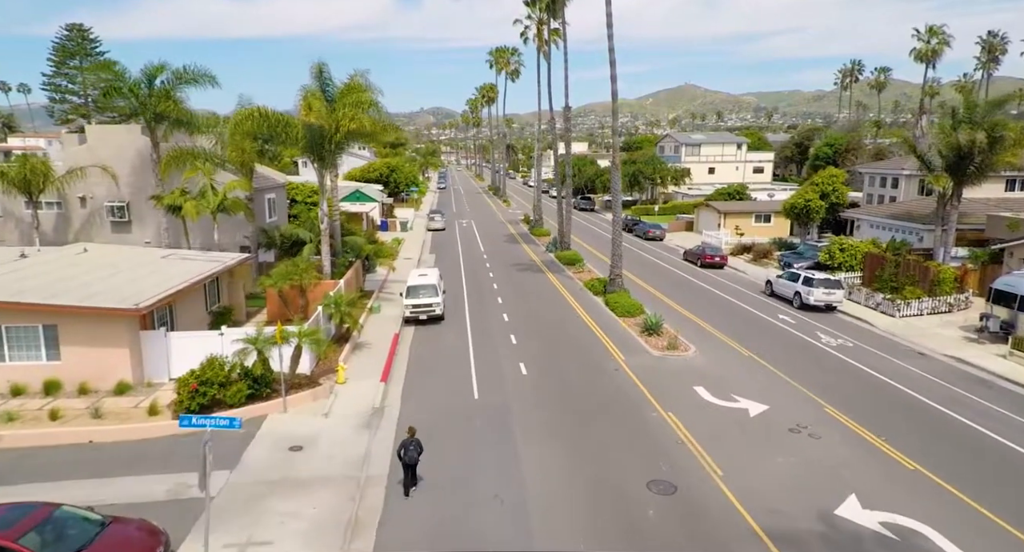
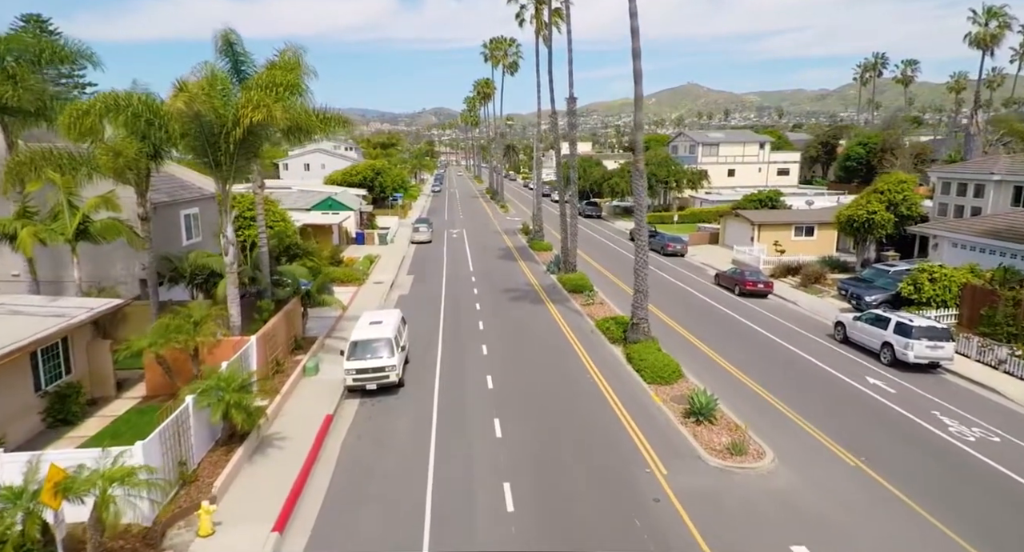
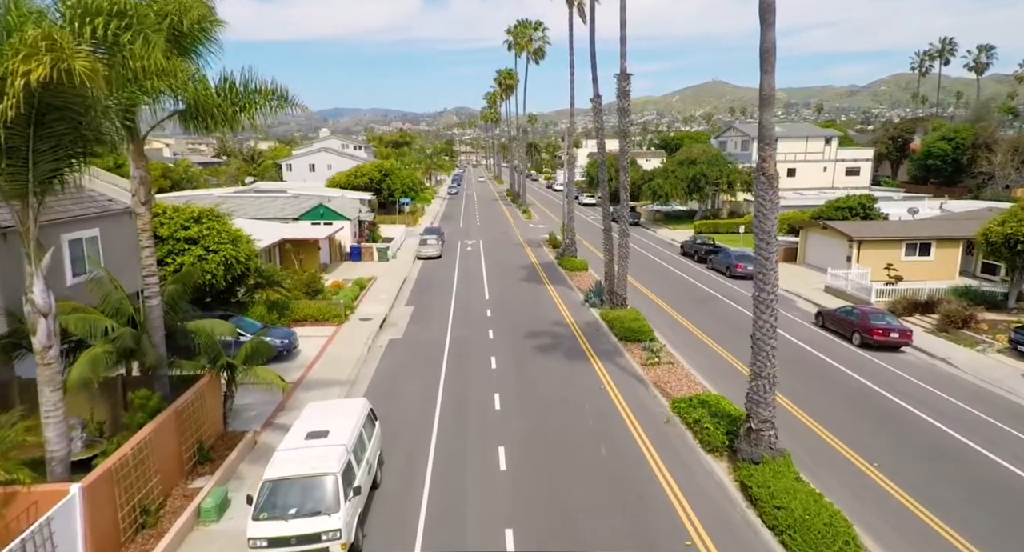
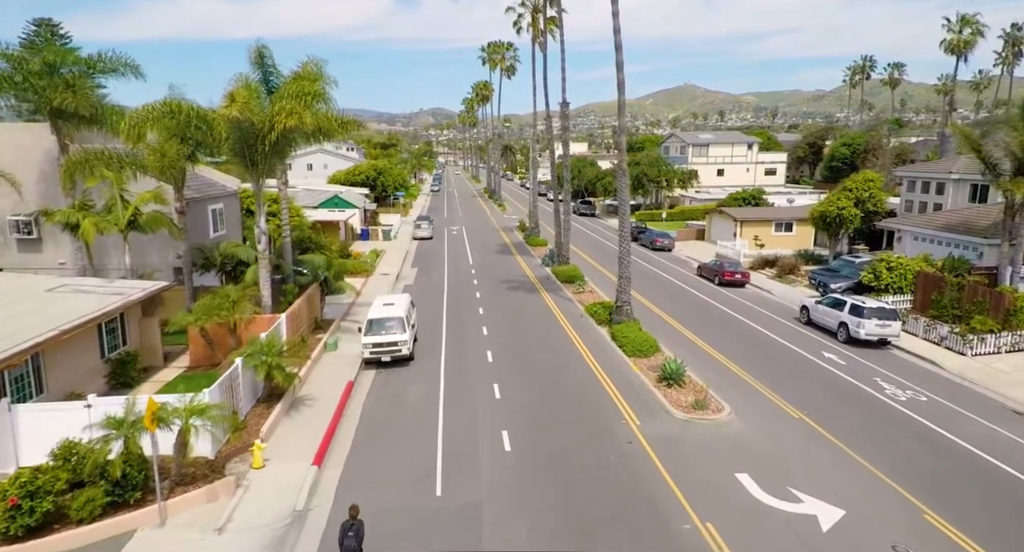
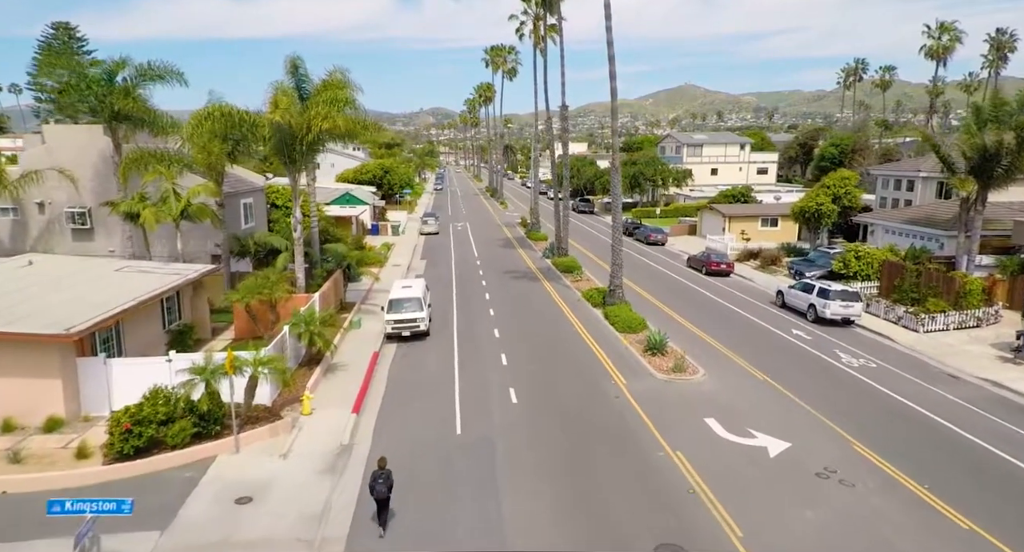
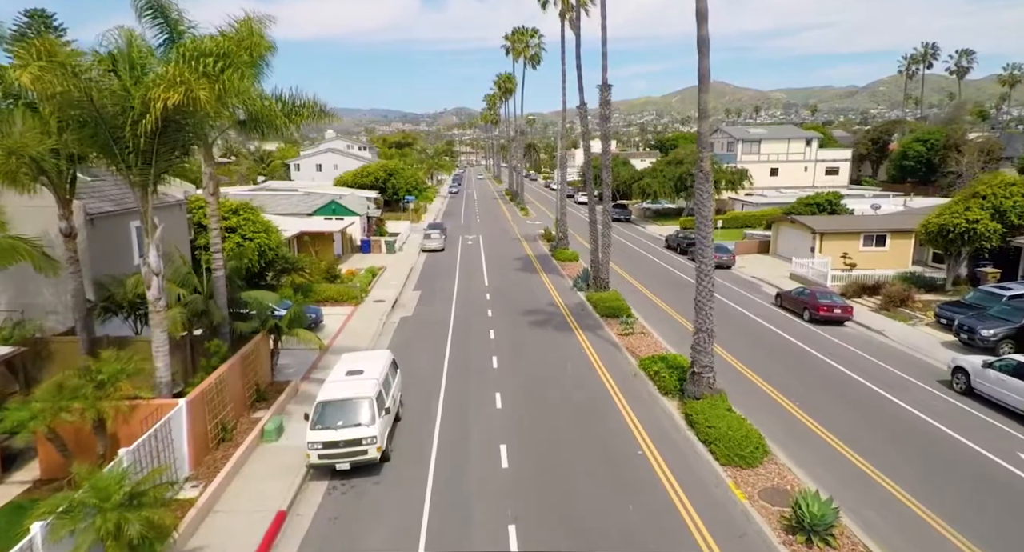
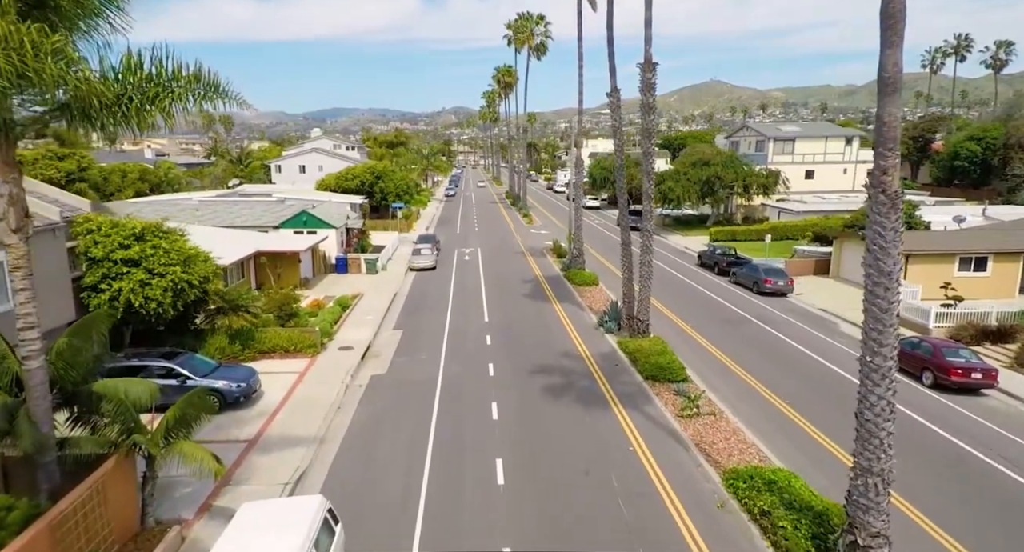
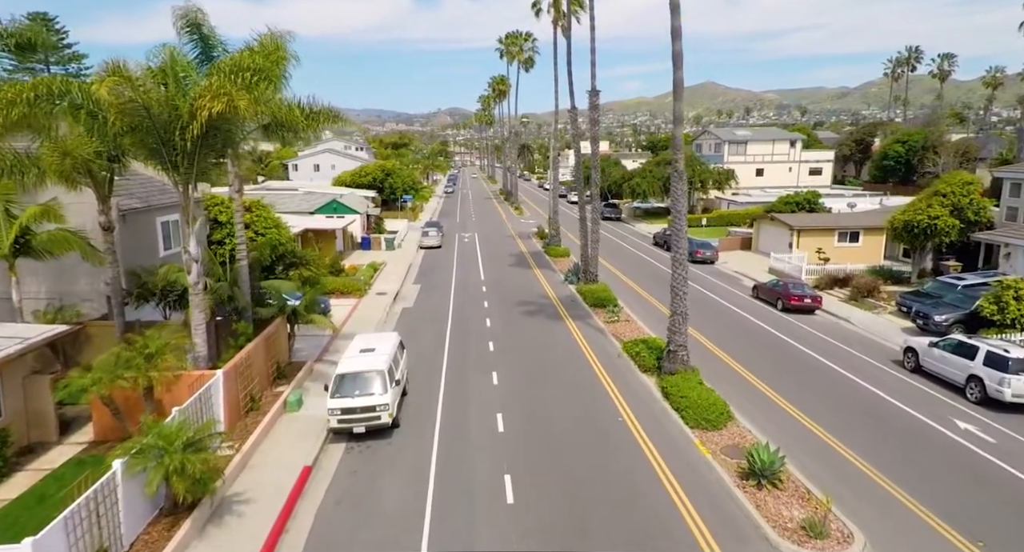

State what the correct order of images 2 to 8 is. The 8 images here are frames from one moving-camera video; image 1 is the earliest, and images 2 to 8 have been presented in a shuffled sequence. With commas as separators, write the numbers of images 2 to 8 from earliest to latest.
5, 4, 2, 8, 6, 3, 7
